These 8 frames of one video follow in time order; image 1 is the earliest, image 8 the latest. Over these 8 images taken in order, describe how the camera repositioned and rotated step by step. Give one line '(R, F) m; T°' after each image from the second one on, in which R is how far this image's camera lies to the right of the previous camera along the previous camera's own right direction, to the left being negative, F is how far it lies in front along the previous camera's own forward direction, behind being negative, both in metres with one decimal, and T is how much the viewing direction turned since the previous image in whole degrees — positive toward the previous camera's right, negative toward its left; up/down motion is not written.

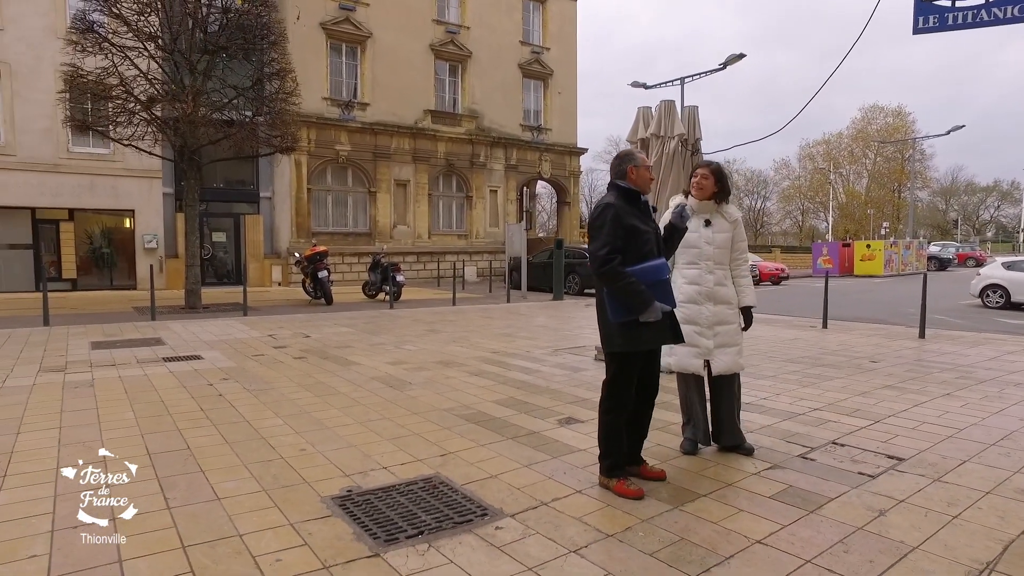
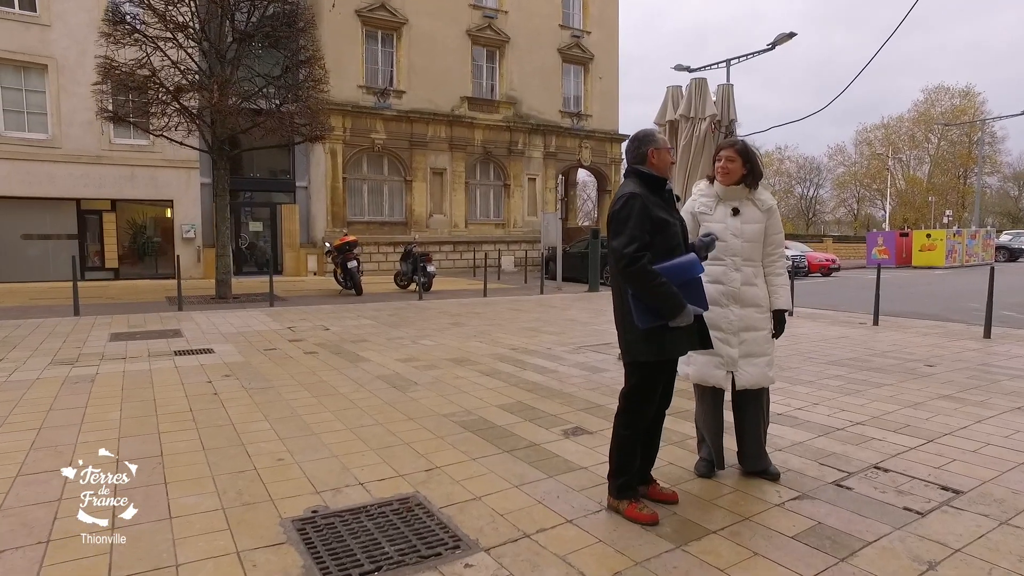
(+0.3, +0.5) m; -4°
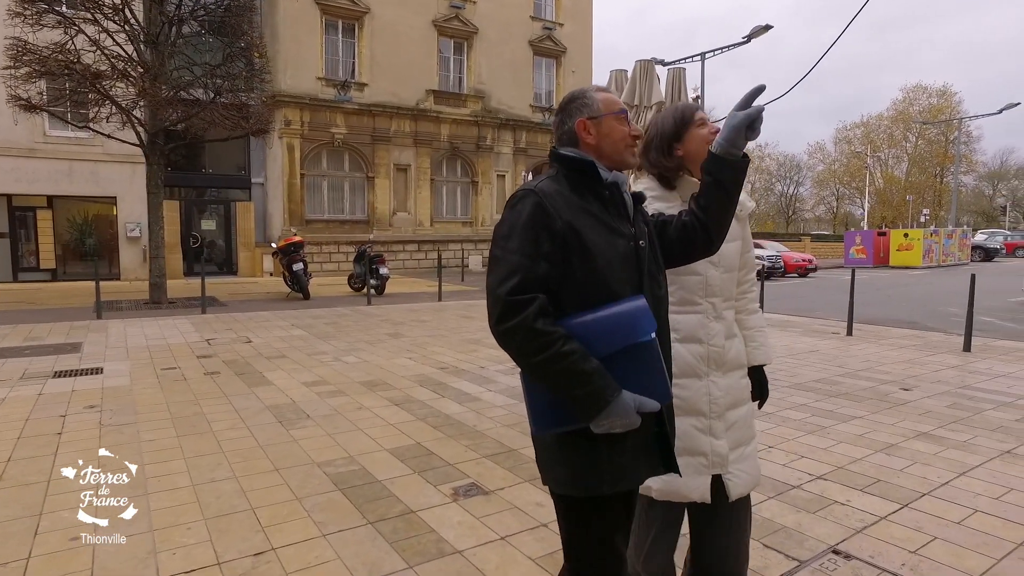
(+0.6, +0.9) m; +1°
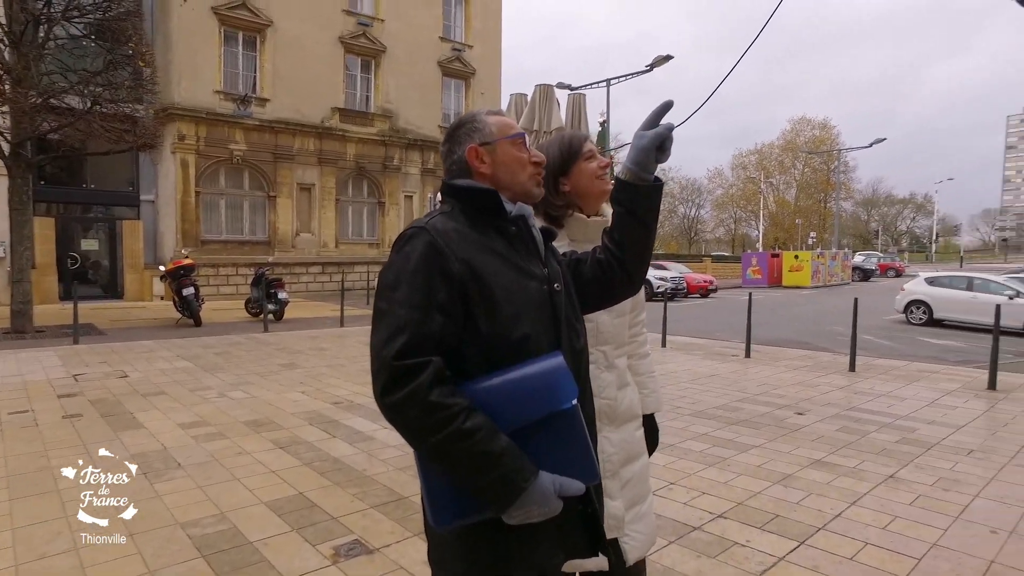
(+0.1, +0.2) m; +7°
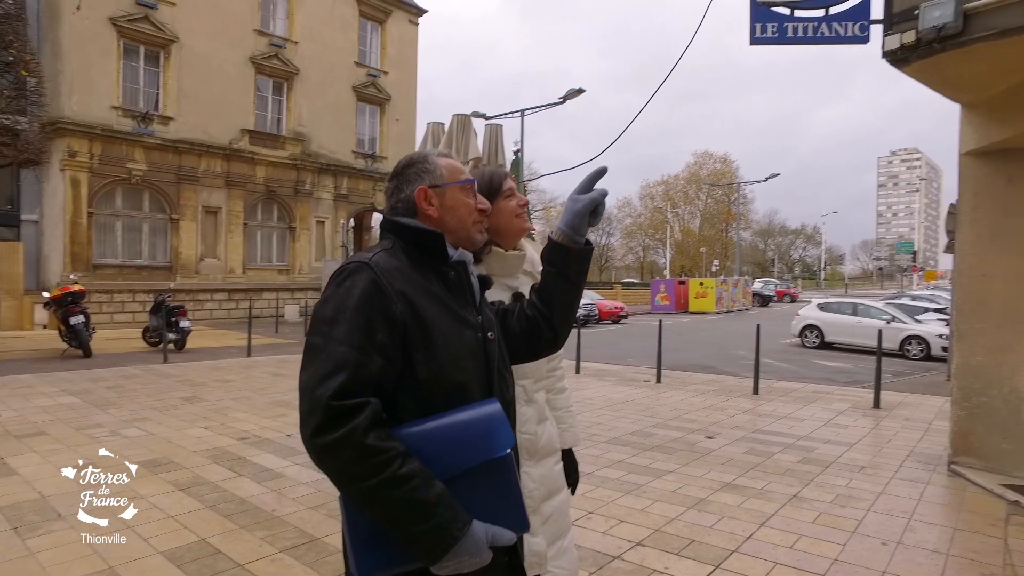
(0.0, 0.0) m; +7°
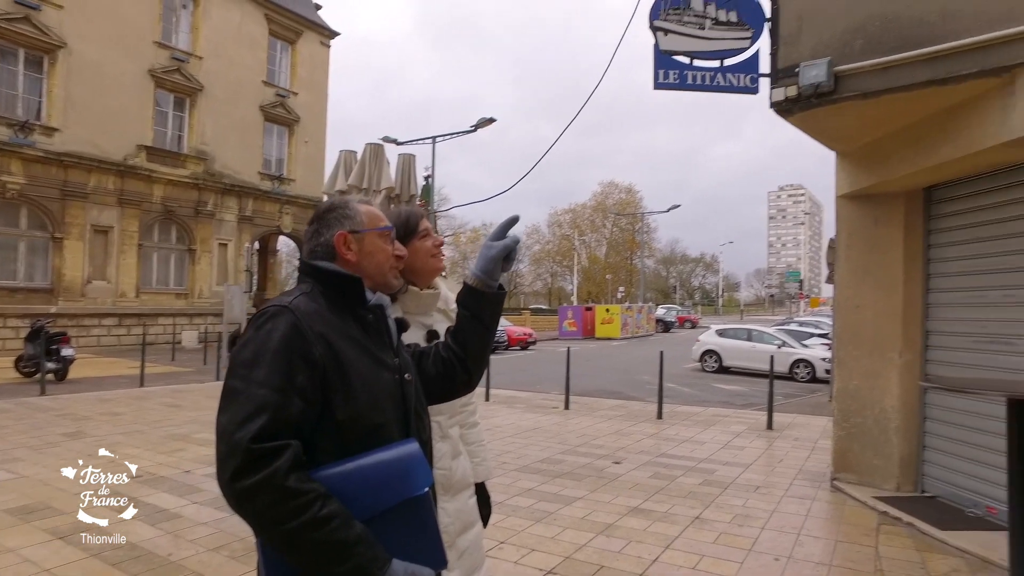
(0.0, -0.1) m; +8°
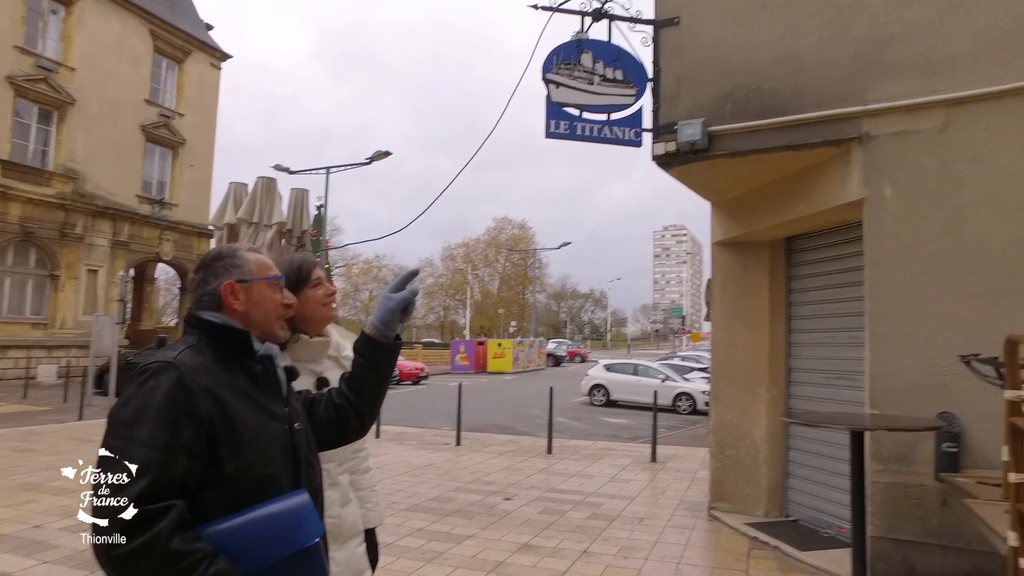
(0.0, -0.1) m; +9°
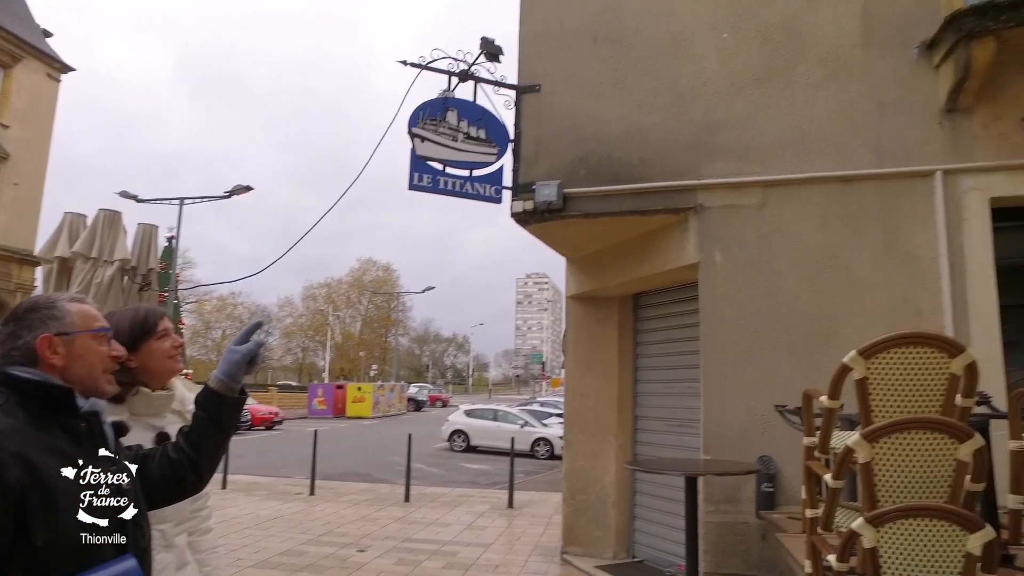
(0.0, -0.1) m; +11°
